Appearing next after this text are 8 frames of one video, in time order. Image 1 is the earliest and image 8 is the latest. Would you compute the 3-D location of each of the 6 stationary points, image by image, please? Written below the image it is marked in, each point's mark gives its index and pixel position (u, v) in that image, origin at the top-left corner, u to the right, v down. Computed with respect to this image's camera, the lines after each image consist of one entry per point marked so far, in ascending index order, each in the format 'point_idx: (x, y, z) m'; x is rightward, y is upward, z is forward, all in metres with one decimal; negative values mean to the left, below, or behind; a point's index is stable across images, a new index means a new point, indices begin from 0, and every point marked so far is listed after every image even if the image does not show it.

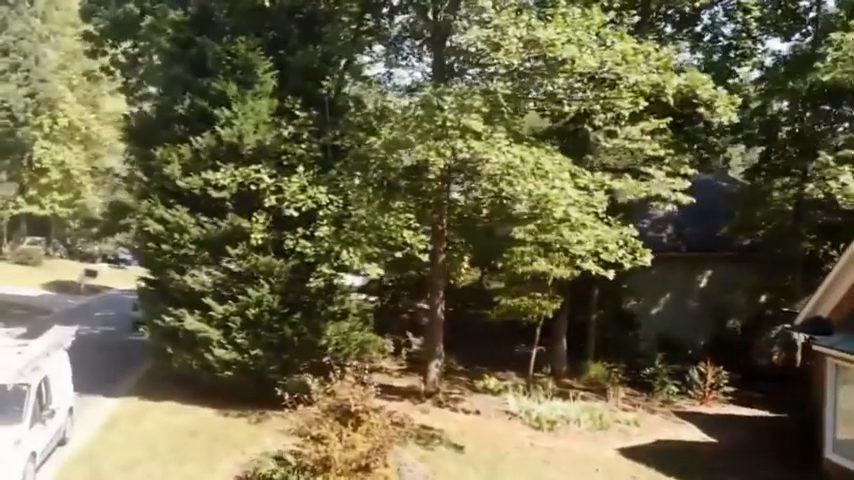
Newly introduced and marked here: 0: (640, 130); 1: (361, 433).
0: (+5.6, +2.9, +18.9) m
1: (-1.2, -3.6, +13.4) m
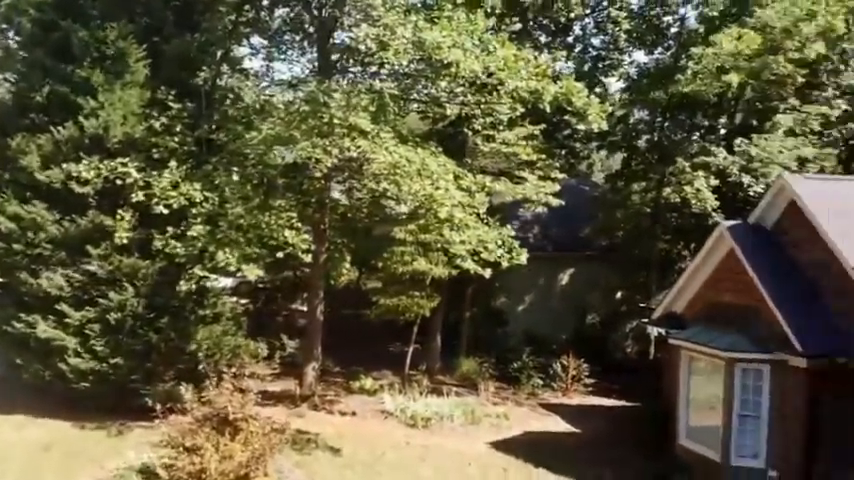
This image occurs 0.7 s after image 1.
0: (+2.4, +2.9, +19.5) m
1: (-3.3, -3.6, +12.8) m
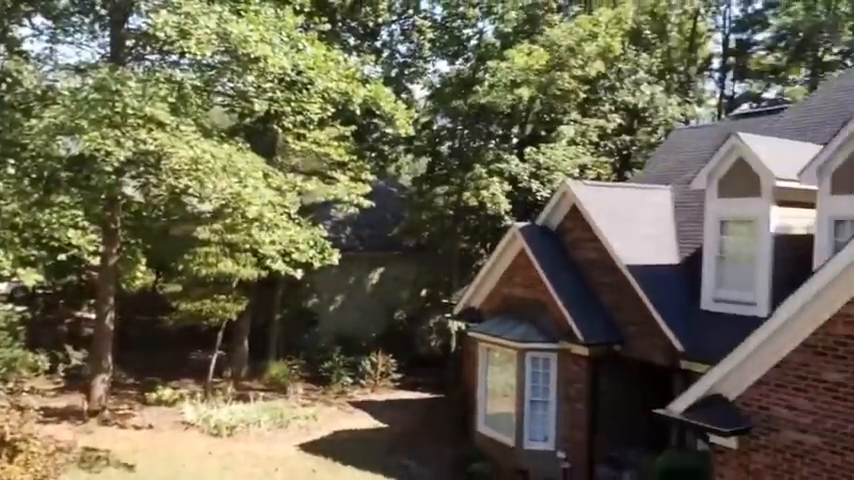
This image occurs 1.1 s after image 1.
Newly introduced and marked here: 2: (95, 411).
0: (-2.8, +2.9, +19.5) m
1: (-6.6, -3.6, +11.5) m
2: (-8.5, -4.3, +18.2) m
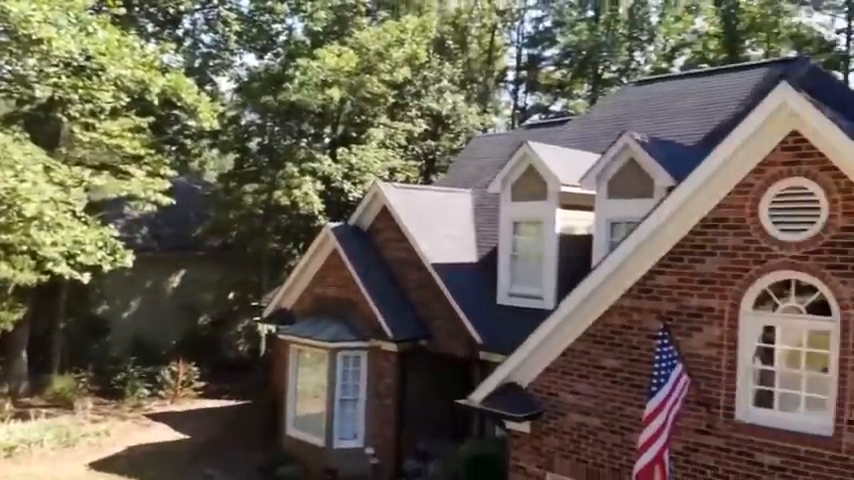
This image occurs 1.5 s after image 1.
0: (-7.8, +2.9, +18.1) m
1: (-9.4, -3.6, +9.4) m
2: (-12.9, -4.3, +15.4) m
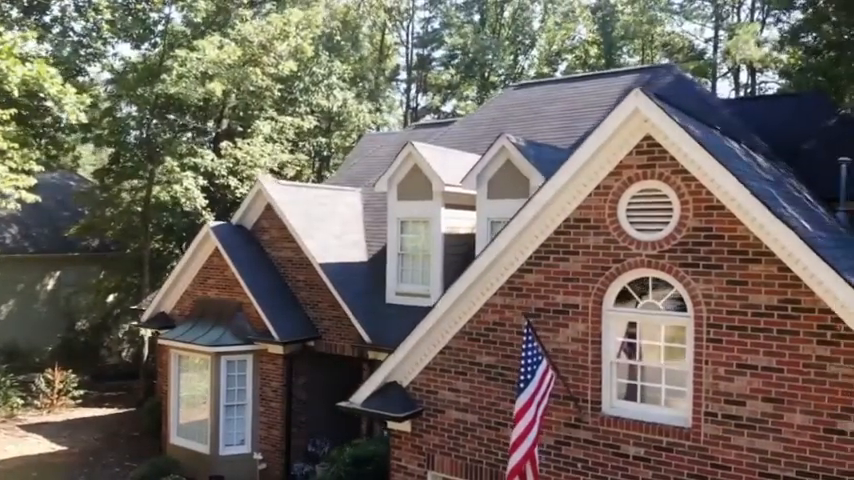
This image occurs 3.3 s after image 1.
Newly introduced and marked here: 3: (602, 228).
0: (-10.6, +2.9, +16.7) m
1: (-10.8, -3.7, +8.0) m
2: (-15.2, -4.4, +13.4) m
3: (+2.0, +0.1, +8.0) m
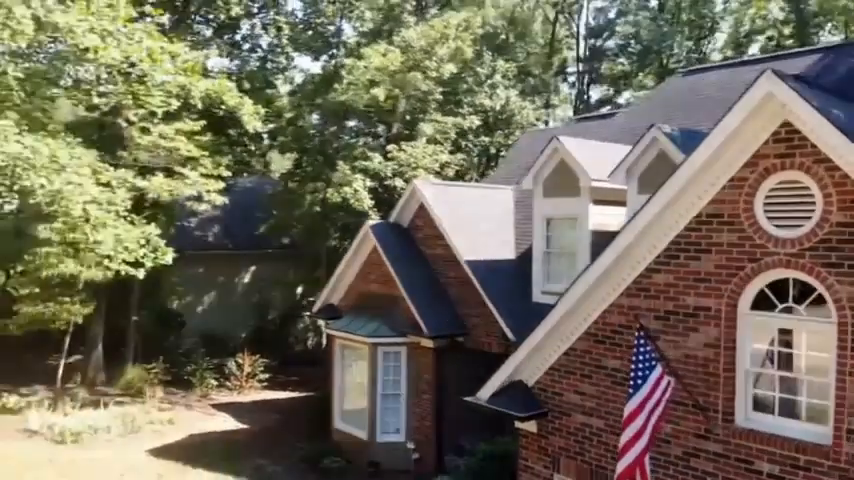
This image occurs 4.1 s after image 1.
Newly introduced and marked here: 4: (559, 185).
0: (-6.7, +2.9, +19.0) m
1: (-9.2, -3.7, +10.7) m
2: (-12.0, -4.4, +17.0) m
3: (+3.2, +0.2, +7.4) m
4: (+2.7, +1.1, +14.3) m
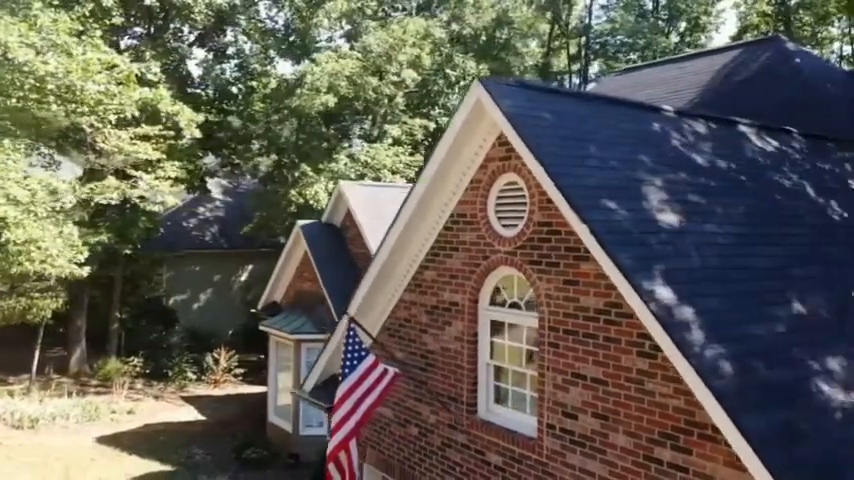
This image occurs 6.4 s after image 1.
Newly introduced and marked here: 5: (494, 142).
0: (-8.2, +2.9, +20.1) m
1: (-11.5, -3.7, +12.0) m
2: (-13.7, -4.4, +18.6) m
3: (+0.5, +0.2, +7.6) m
4: (+0.6, +1.1, +14.5) m
5: (+0.7, +1.0, +7.3) m
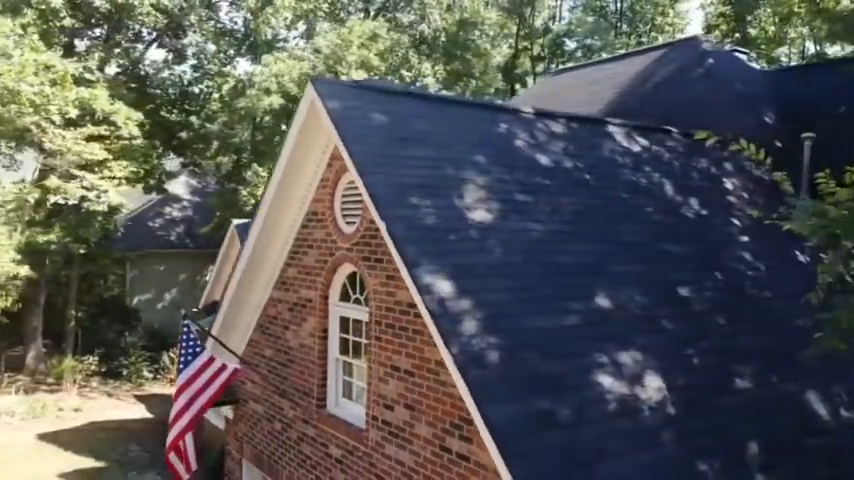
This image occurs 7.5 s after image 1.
0: (-9.9, +2.9, +20.3) m
1: (-13.2, -3.6, +12.2) m
2: (-15.4, -4.4, +18.8) m
3: (-1.1, +0.2, +7.8) m
4: (-1.0, +1.1, +14.7) m
5: (-0.9, +1.0, +7.4) m
